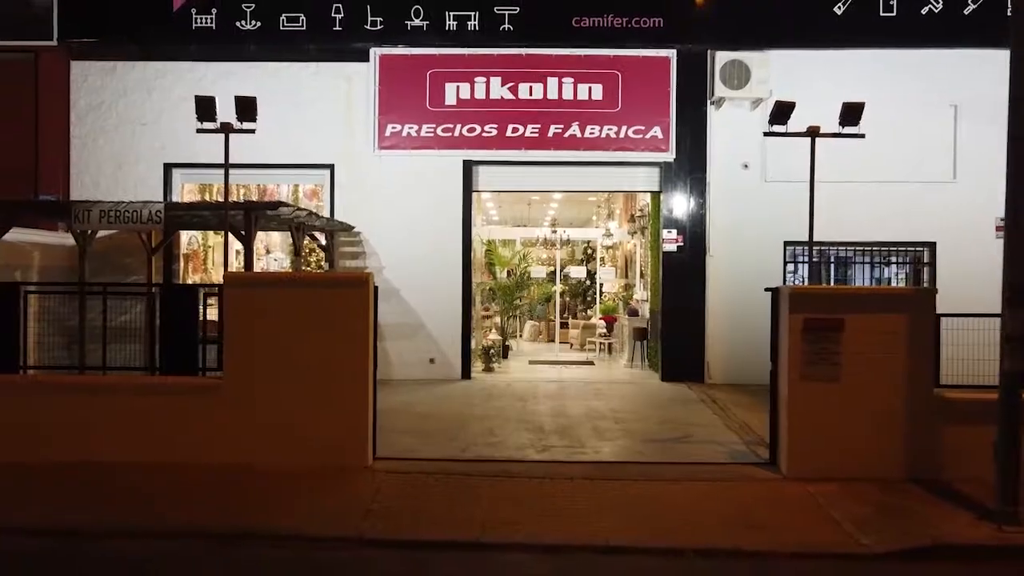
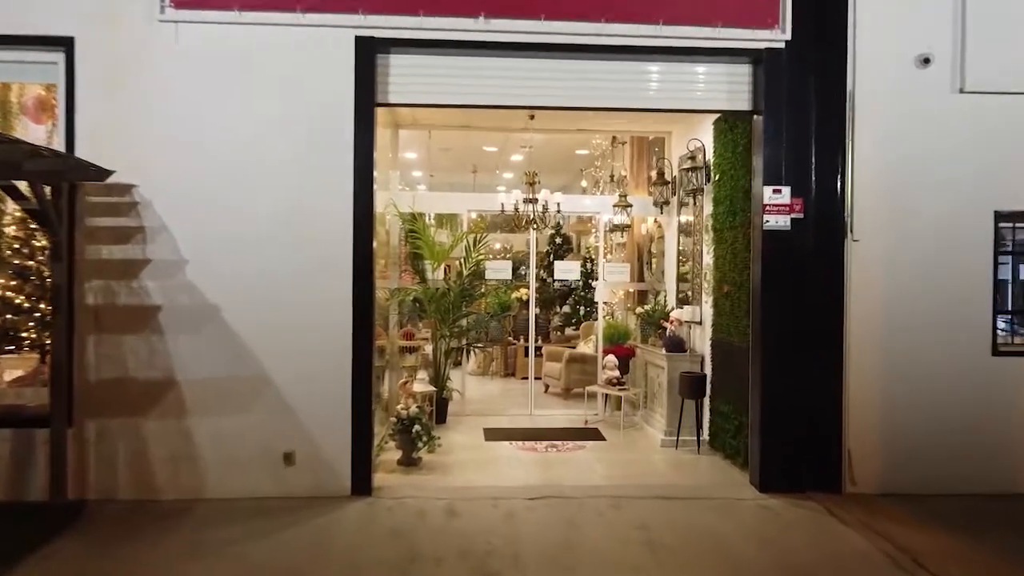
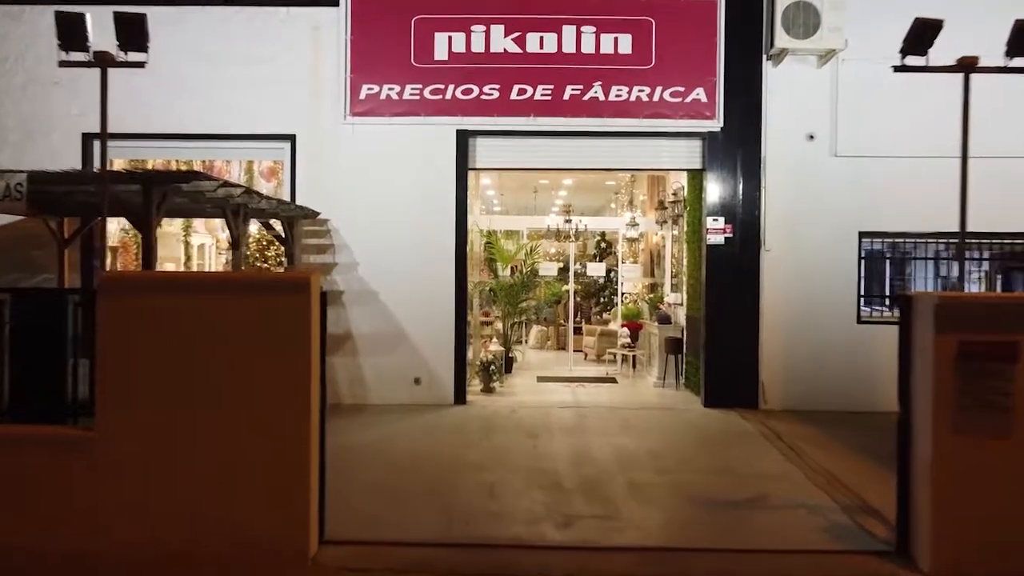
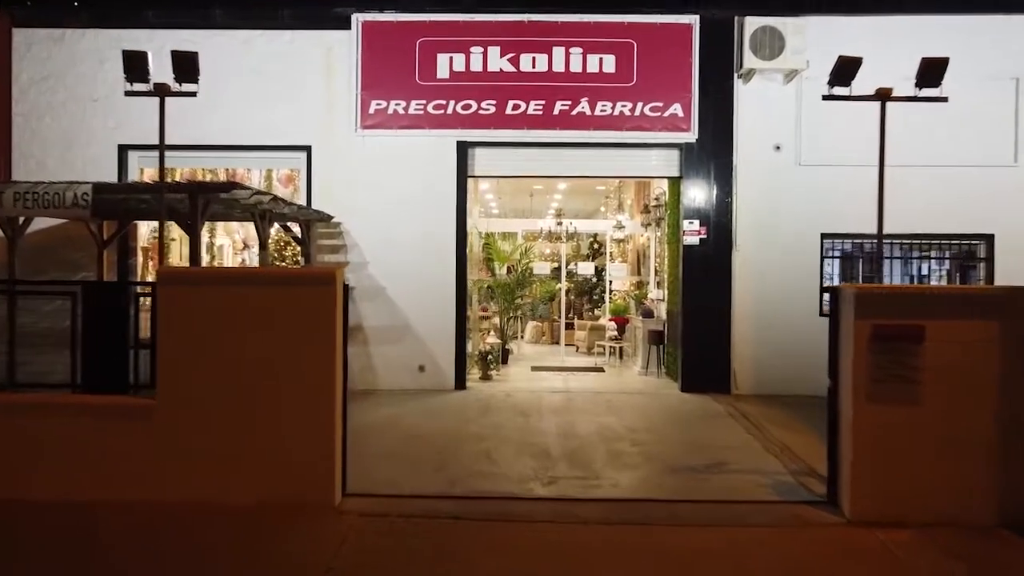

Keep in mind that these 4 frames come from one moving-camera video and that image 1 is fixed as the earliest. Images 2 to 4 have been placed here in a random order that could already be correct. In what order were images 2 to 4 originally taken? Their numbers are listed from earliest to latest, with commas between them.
4, 3, 2
